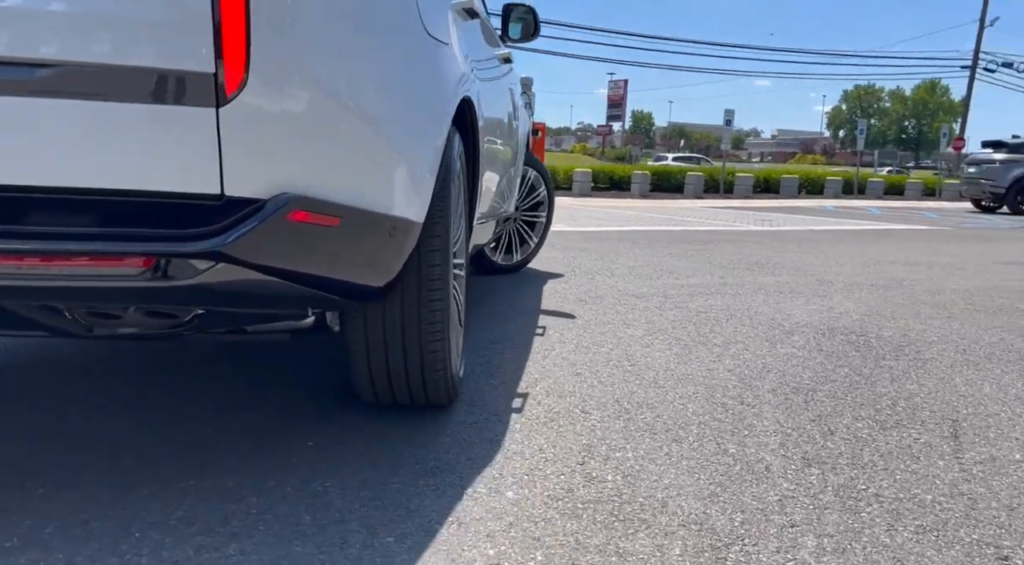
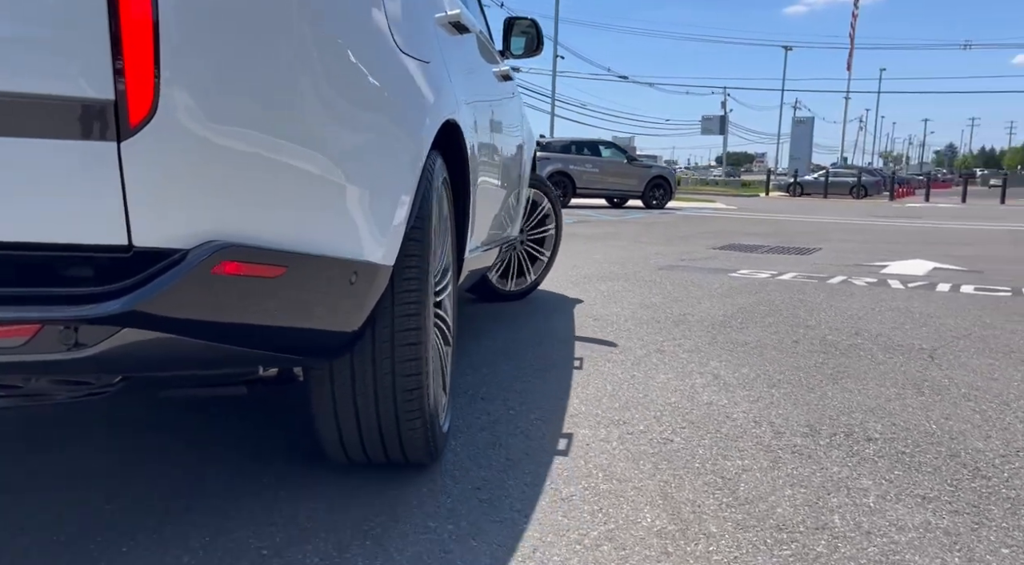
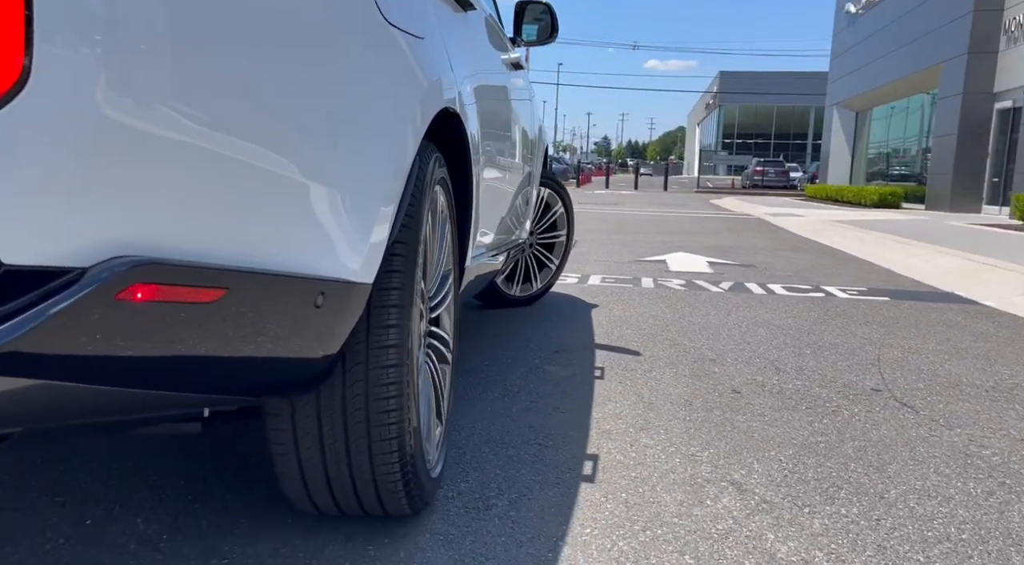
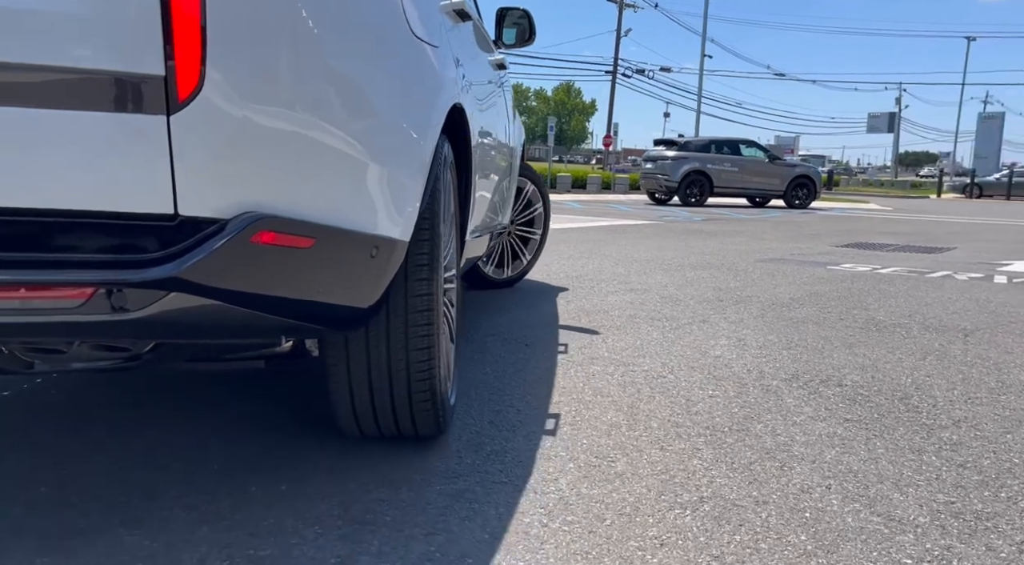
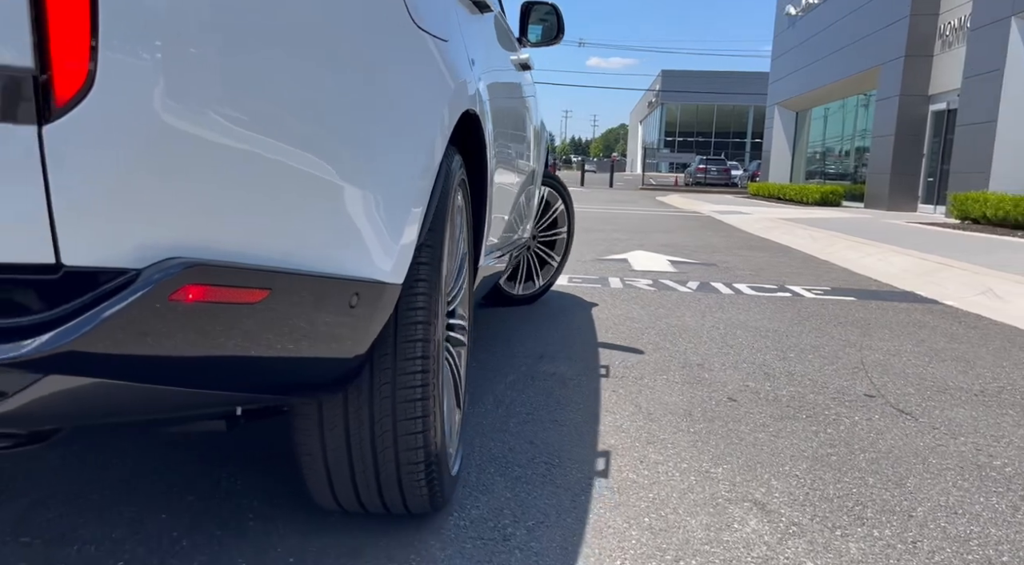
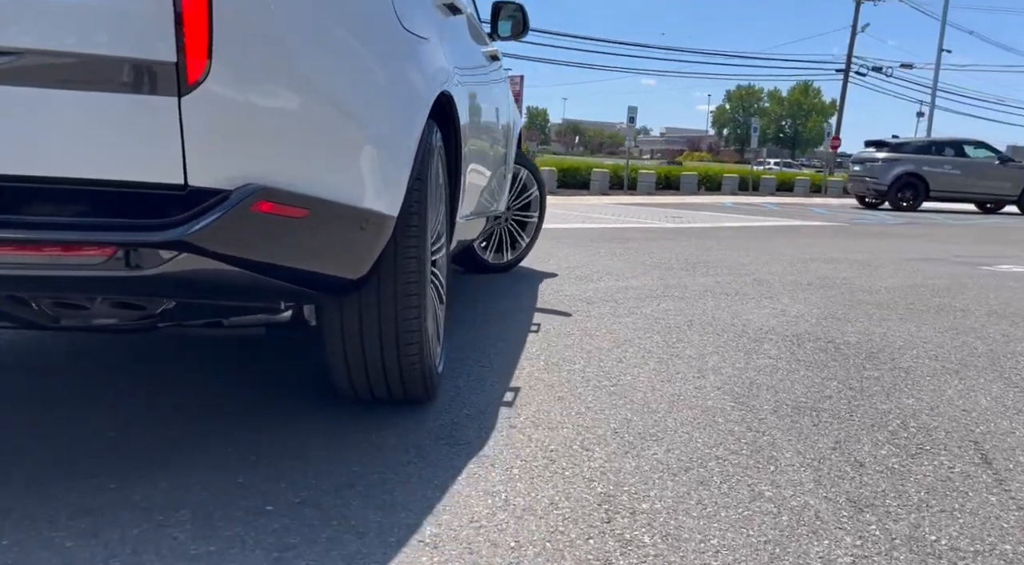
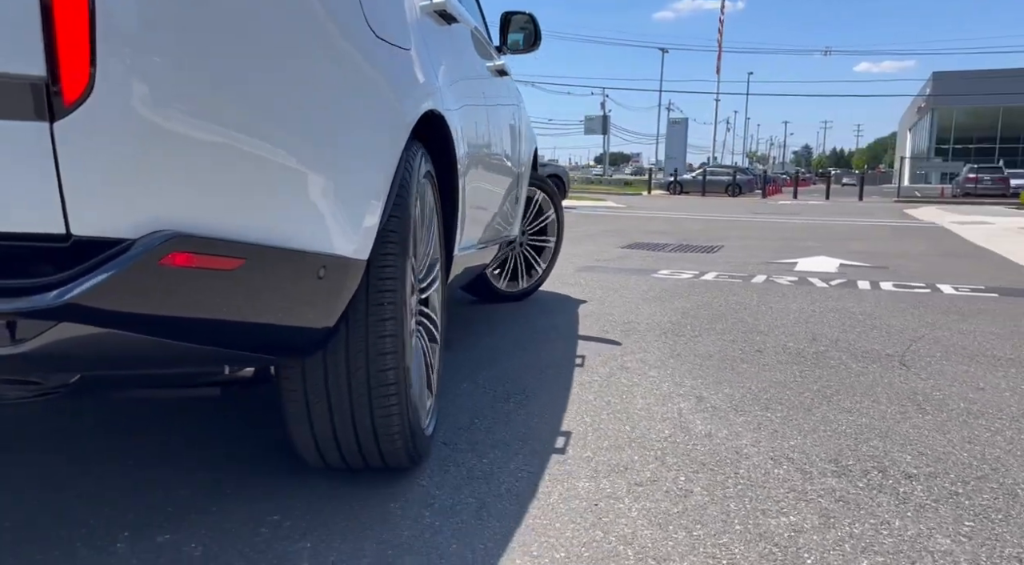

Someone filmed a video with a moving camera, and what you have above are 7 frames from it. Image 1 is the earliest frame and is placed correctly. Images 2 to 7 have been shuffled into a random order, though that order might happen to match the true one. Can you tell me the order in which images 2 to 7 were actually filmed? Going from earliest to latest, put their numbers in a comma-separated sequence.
6, 4, 2, 7, 3, 5
